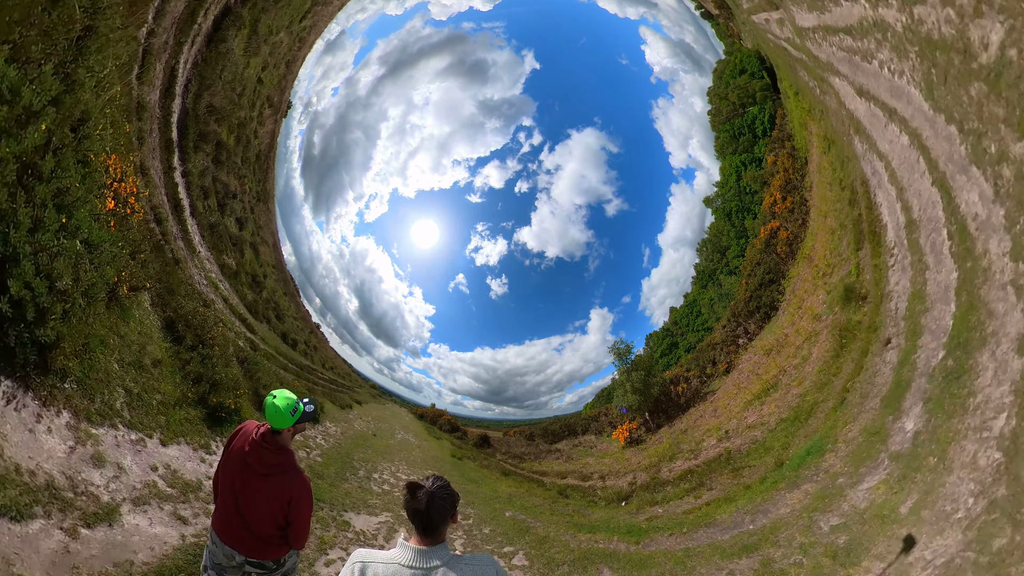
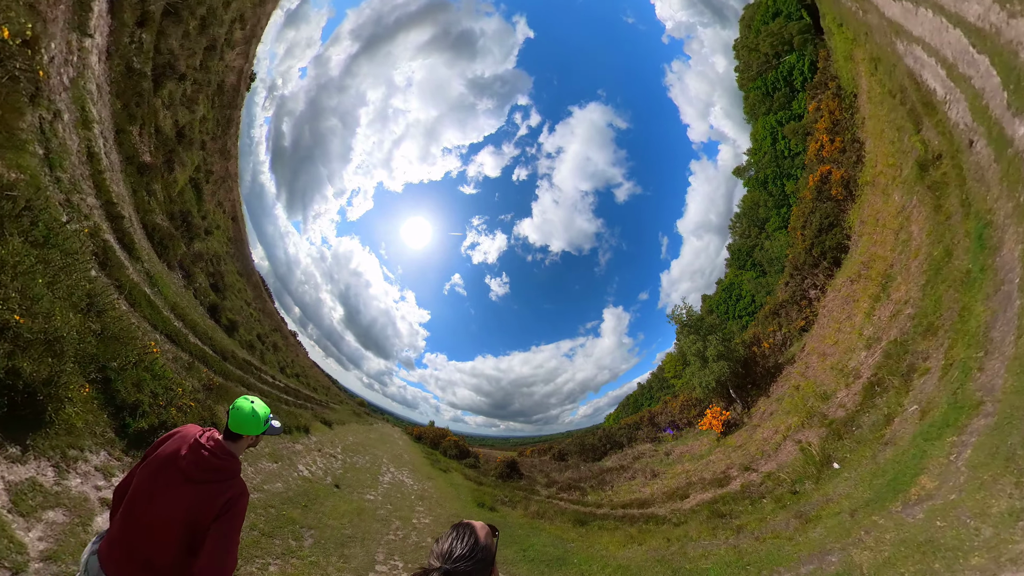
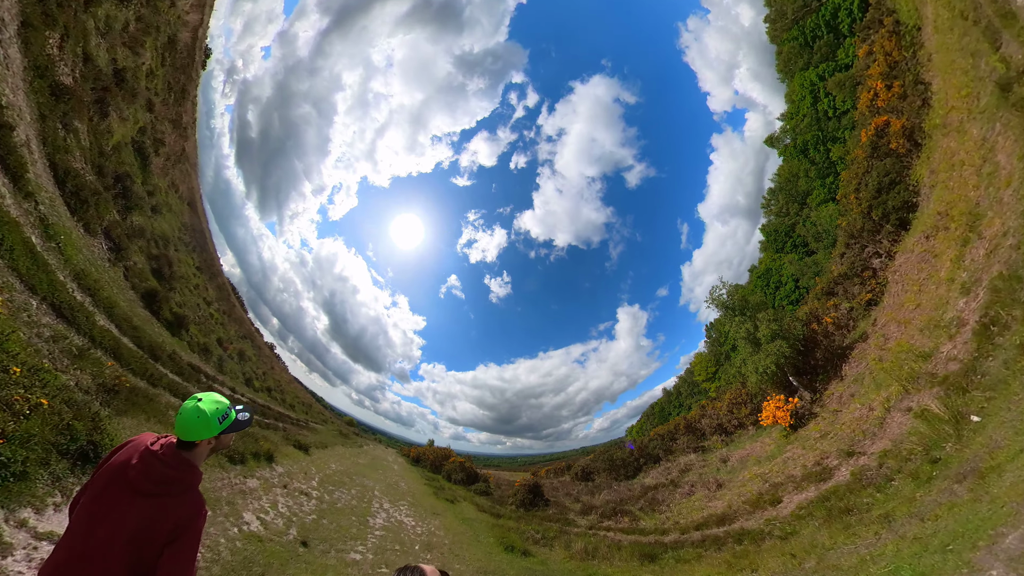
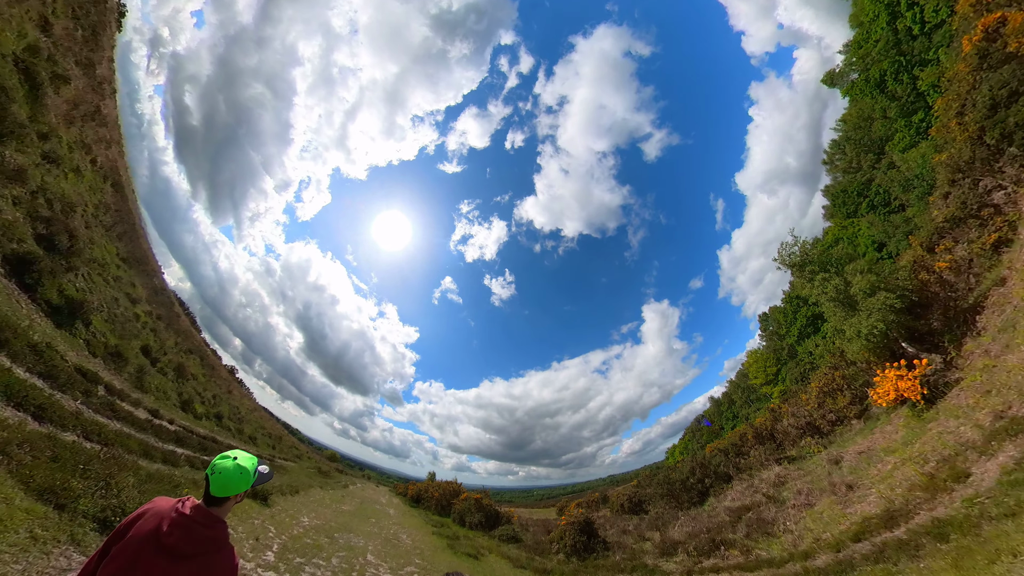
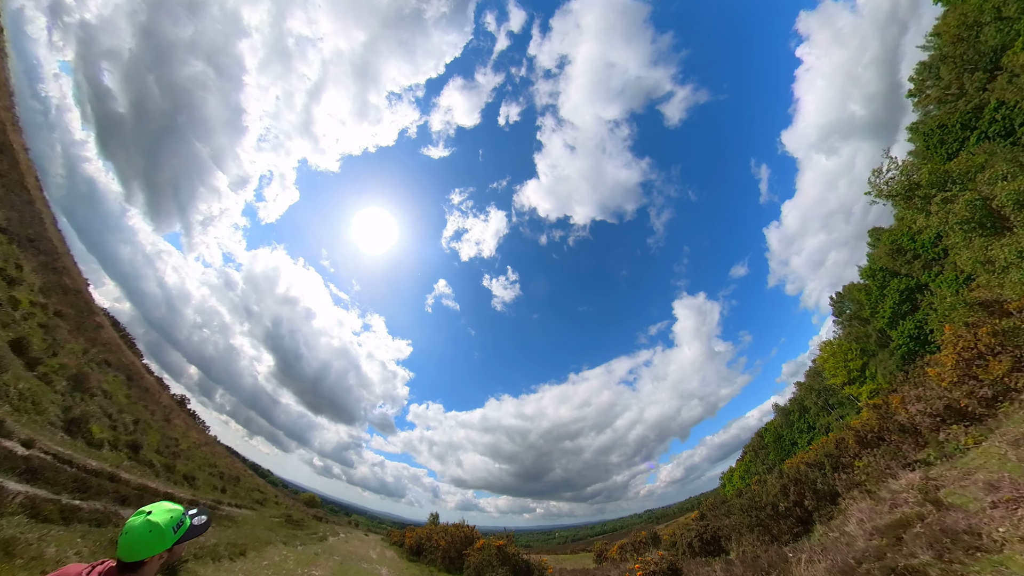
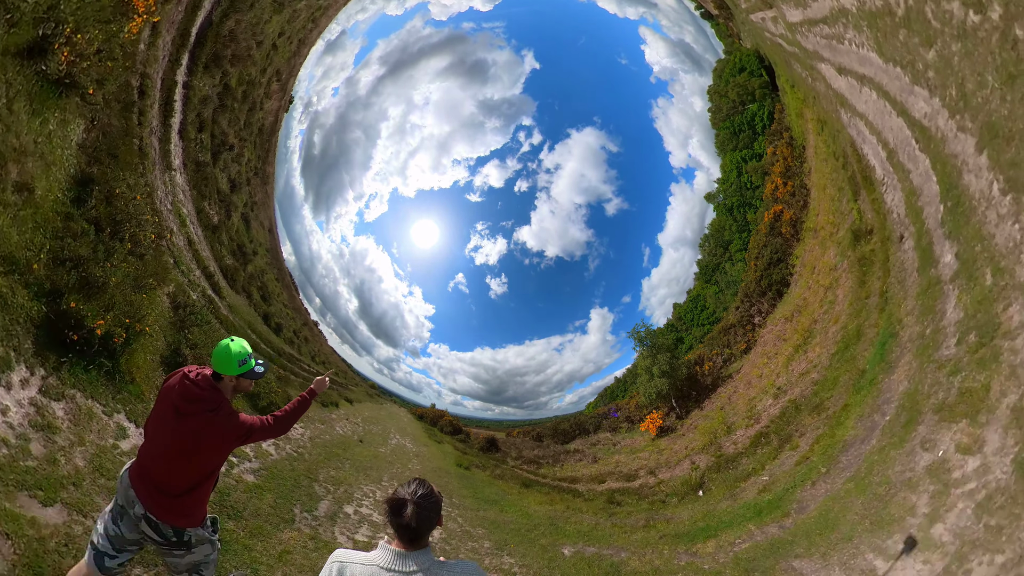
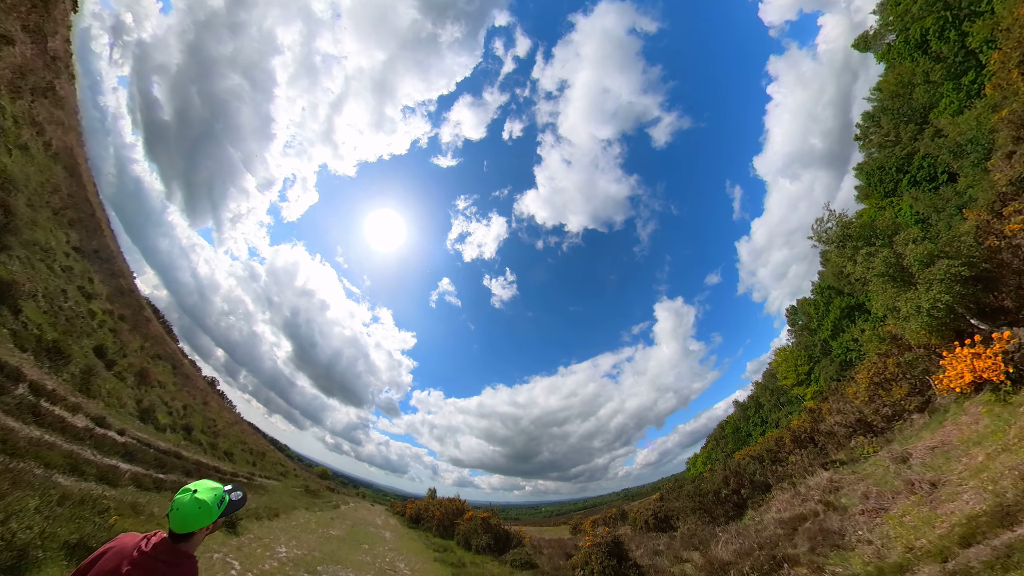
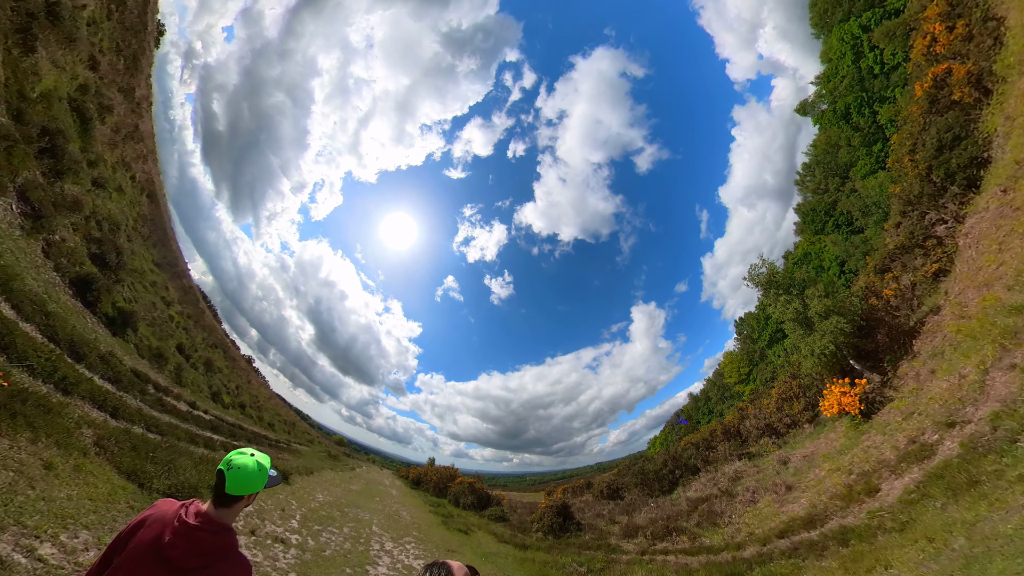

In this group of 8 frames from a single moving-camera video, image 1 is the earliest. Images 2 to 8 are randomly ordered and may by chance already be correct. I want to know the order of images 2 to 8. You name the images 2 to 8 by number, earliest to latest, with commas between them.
6, 2, 3, 8, 4, 7, 5
